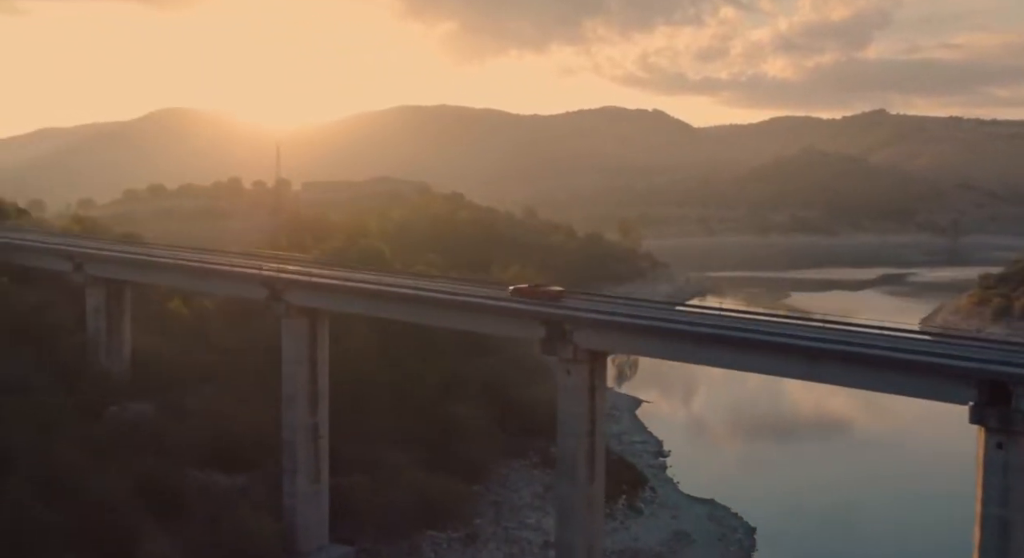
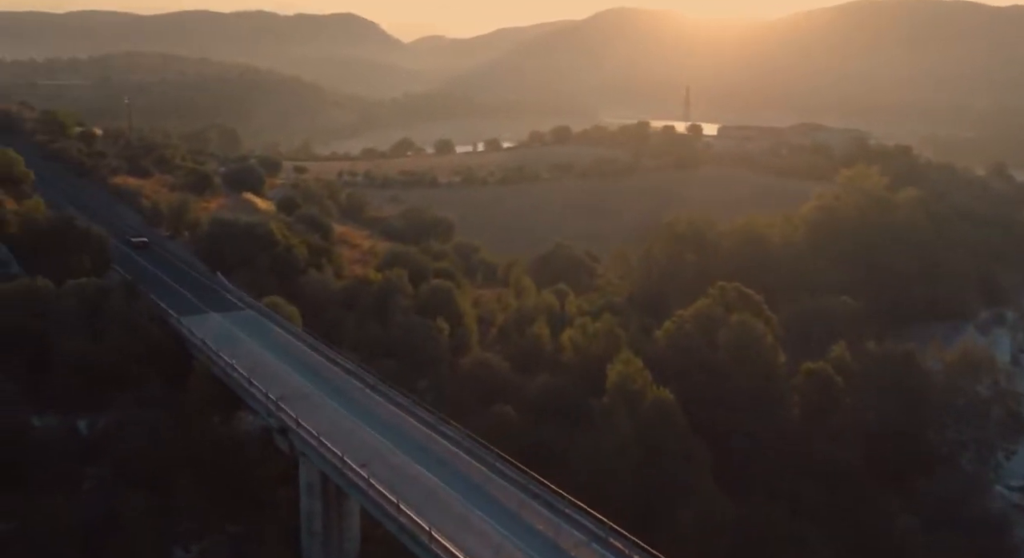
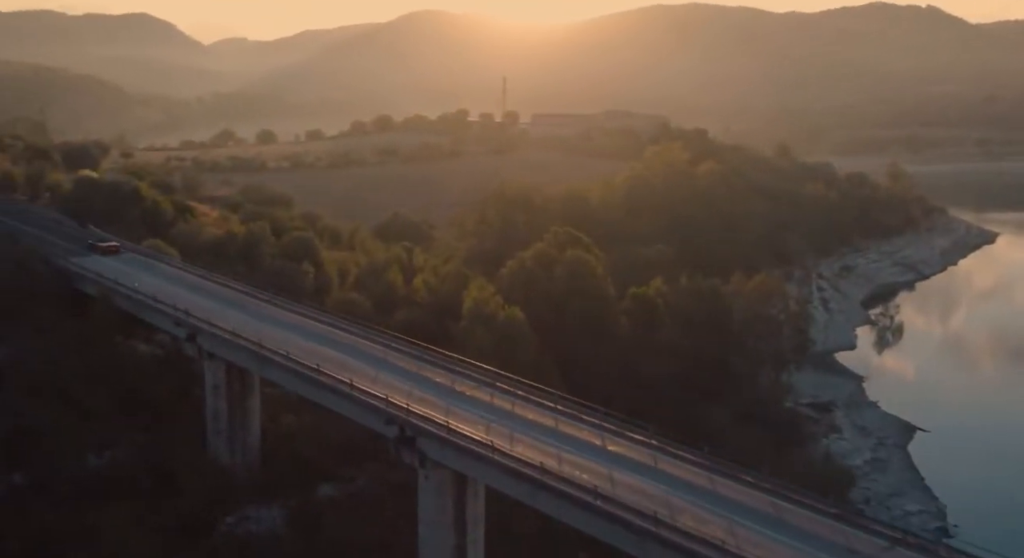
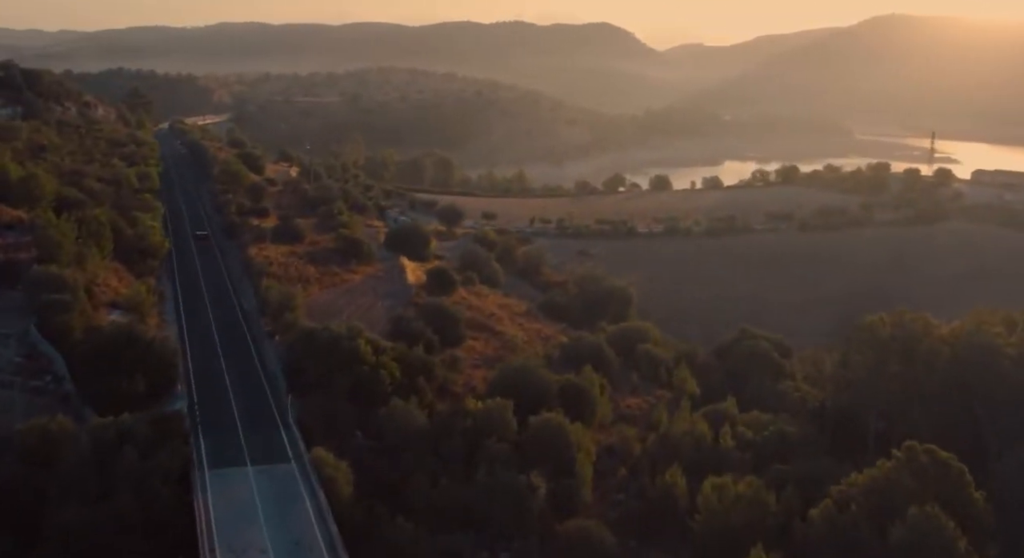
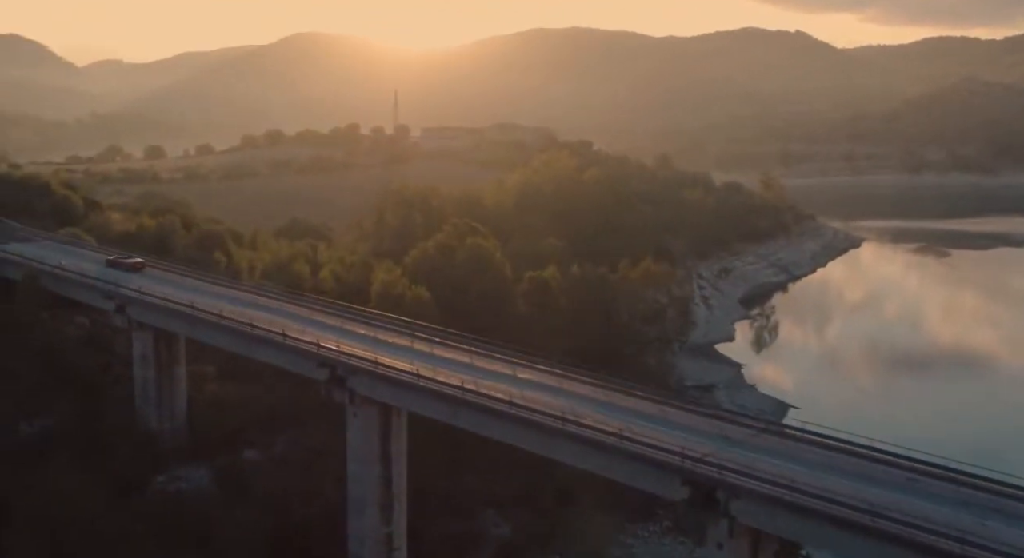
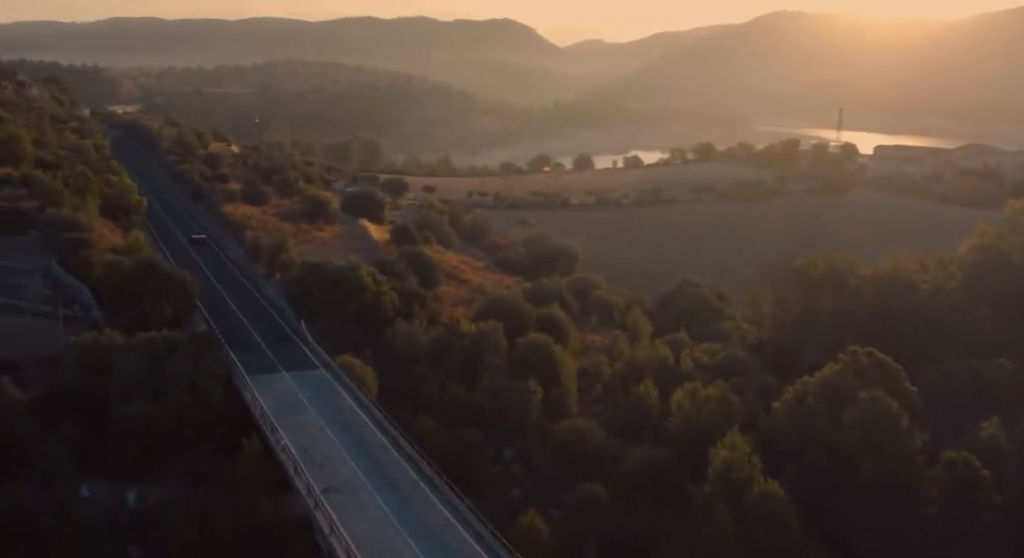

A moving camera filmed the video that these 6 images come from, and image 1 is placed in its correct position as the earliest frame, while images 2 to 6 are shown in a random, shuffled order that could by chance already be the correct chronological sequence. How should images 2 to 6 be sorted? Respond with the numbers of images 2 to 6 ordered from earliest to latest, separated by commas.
5, 3, 2, 6, 4
